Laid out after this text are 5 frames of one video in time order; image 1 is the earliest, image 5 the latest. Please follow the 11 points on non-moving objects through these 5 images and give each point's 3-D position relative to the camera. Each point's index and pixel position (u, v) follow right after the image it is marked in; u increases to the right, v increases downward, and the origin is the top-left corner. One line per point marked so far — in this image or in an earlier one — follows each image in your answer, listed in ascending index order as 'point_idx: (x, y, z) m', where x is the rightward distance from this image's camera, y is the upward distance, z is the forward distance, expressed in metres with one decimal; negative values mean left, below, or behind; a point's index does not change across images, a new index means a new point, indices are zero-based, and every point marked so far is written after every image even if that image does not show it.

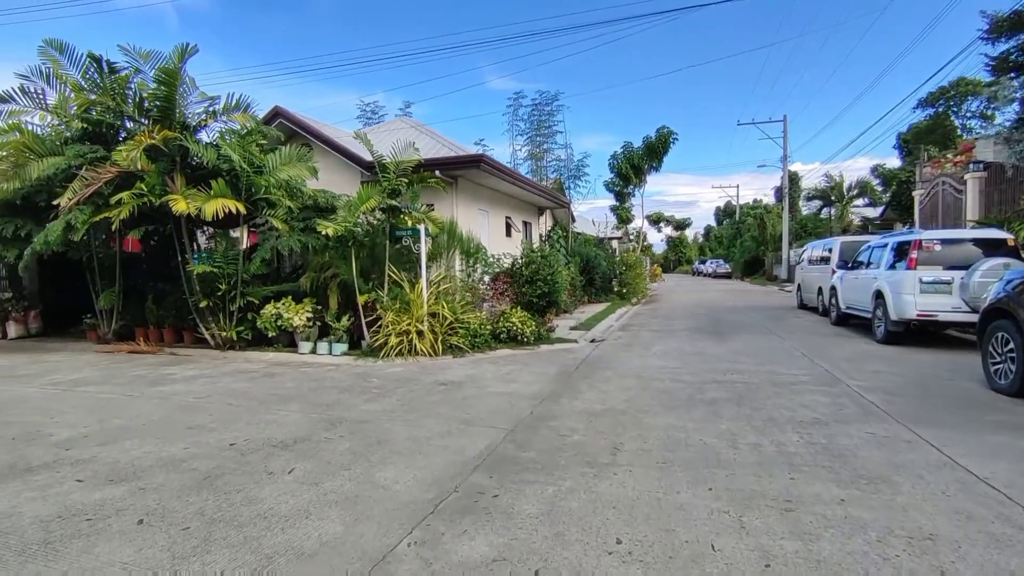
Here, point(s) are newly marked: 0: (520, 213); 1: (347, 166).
0: (+0.2, +2.2, +17.4) m
1: (-3.5, +2.6, +12.8) m
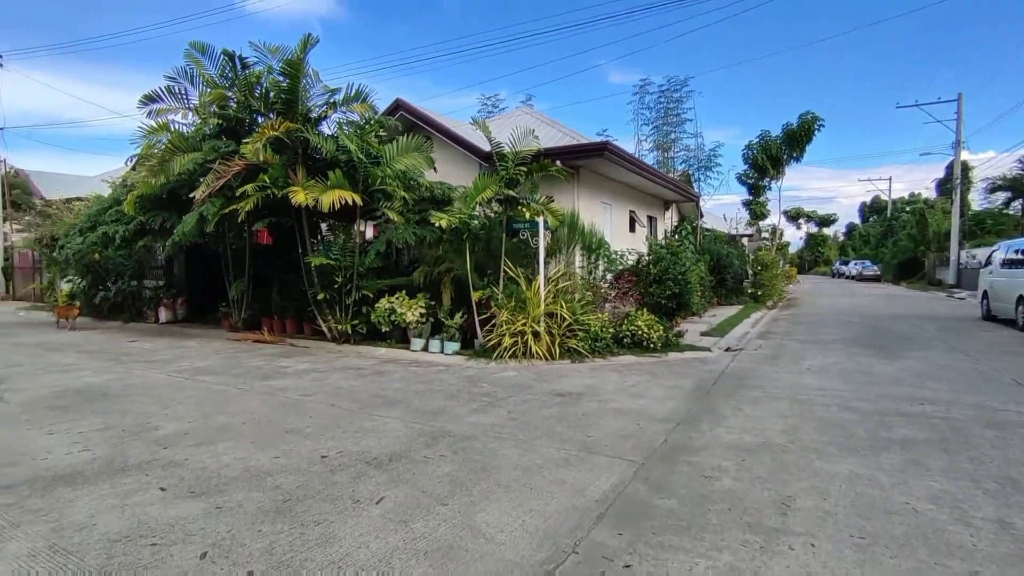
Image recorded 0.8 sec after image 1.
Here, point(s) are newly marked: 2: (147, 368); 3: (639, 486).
0: (+3.5, +2.2, +16.2) m
1: (-1.0, +2.7, +12.4) m
2: (-5.2, -1.2, +8.6) m
3: (+0.8, -1.3, +3.8) m
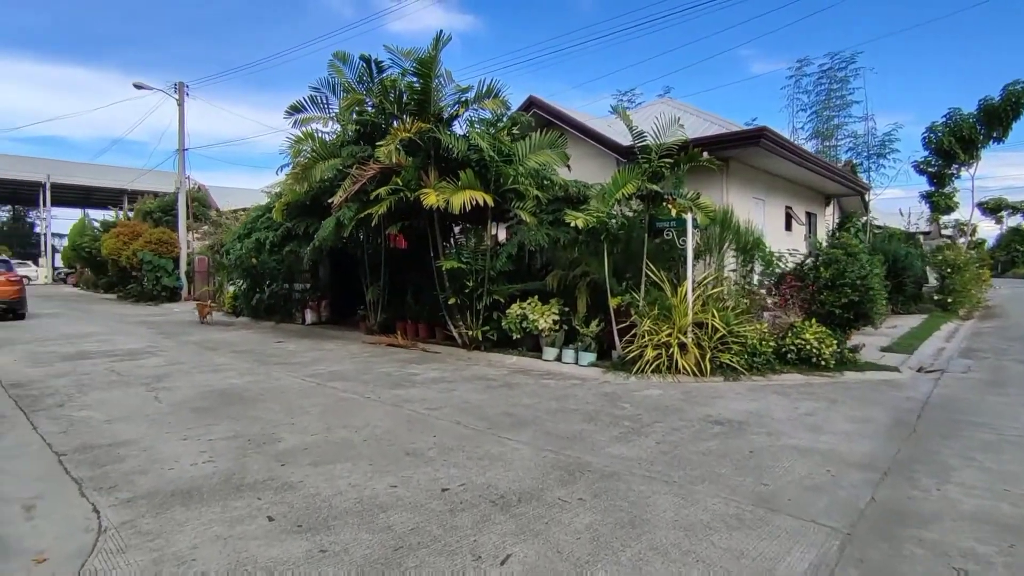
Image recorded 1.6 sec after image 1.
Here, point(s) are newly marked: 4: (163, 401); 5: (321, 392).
0: (+6.9, +2.1, +14.3) m
1: (+1.7, +2.6, +11.6) m
2: (-3.3, -1.2, +8.7) m
3: (+1.6, -1.3, +2.8) m
4: (-3.9, -1.3, +6.8) m
5: (-2.3, -1.2, +7.1) m
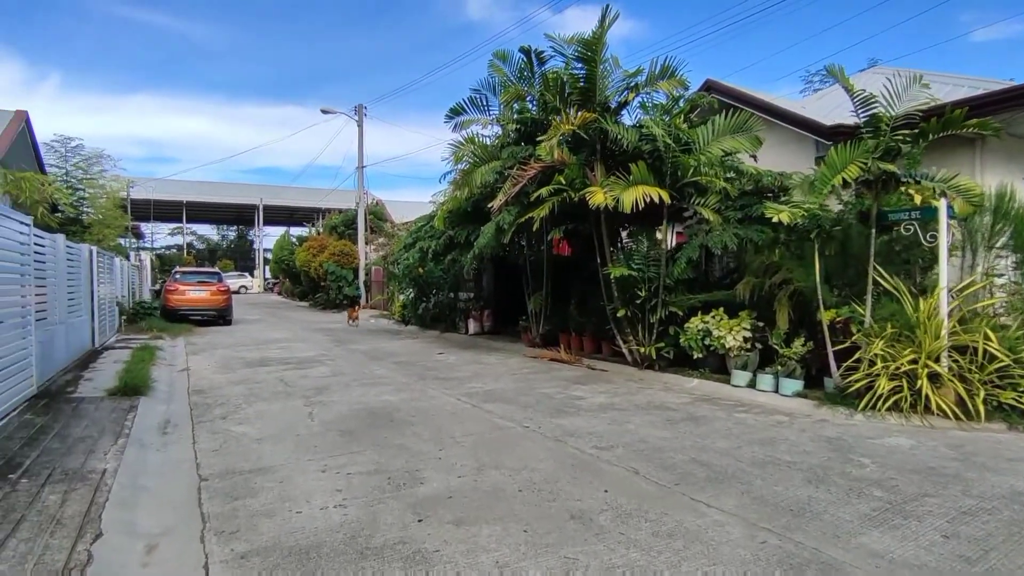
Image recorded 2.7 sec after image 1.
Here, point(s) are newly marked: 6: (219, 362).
0: (+10.3, +1.9, +10.8) m
1: (+4.6, +2.4, +9.6) m
2: (-0.9, -1.4, +8.1) m
3: (+2.1, -1.4, +1.1) m
4: (-2.1, -1.4, +6.5) m
5: (-0.4, -1.4, +6.4) m
6: (-5.5, -1.4, +11.3) m
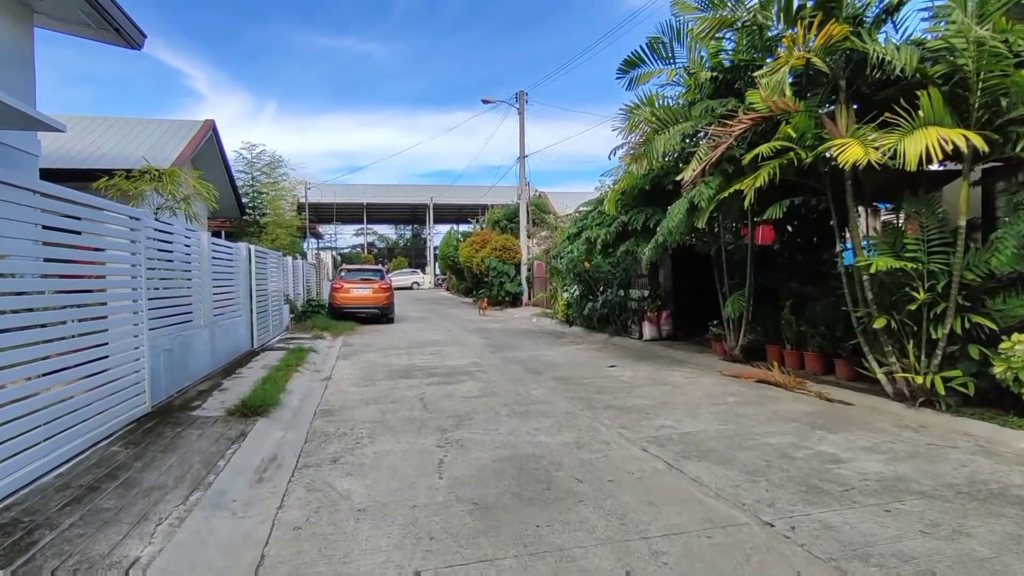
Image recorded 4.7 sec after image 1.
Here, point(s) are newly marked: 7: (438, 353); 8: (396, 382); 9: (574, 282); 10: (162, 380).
0: (+12.6, +1.9, +5.5) m
1: (+6.8, +2.4, +5.9) m
2: (+1.1, -1.4, +5.9) m
3: (+2.2, -1.4, -1.6) m
4: (-0.5, -1.4, +4.7) m
5: (+1.1, -1.4, +4.1) m
6: (-2.5, -1.4, +10.2) m
7: (-1.5, -1.3, +11.8) m
8: (-1.7, -1.4, +8.9) m
9: (+1.6, +0.1, +15.5) m
10: (-4.0, -1.0, +7.0) m
